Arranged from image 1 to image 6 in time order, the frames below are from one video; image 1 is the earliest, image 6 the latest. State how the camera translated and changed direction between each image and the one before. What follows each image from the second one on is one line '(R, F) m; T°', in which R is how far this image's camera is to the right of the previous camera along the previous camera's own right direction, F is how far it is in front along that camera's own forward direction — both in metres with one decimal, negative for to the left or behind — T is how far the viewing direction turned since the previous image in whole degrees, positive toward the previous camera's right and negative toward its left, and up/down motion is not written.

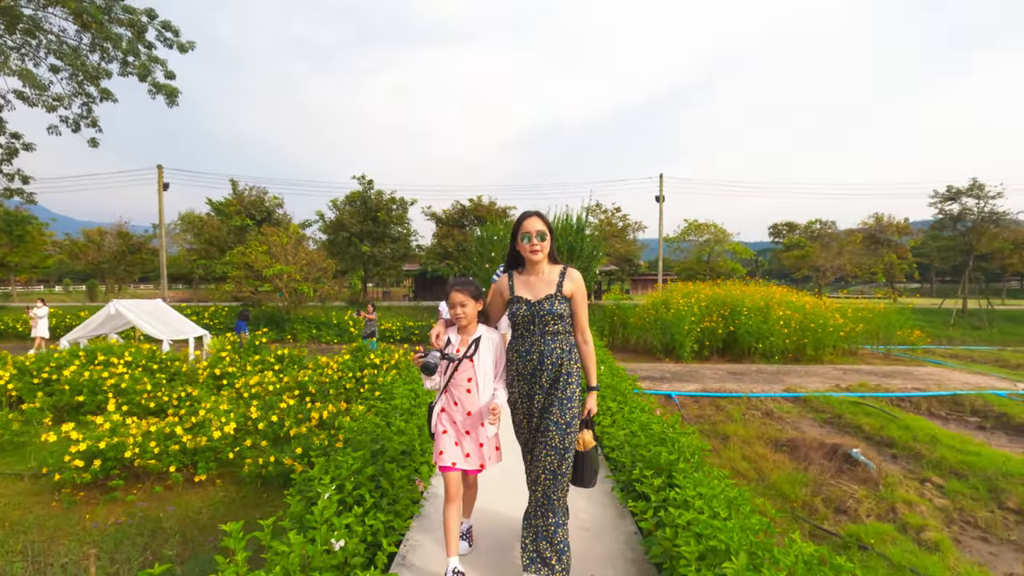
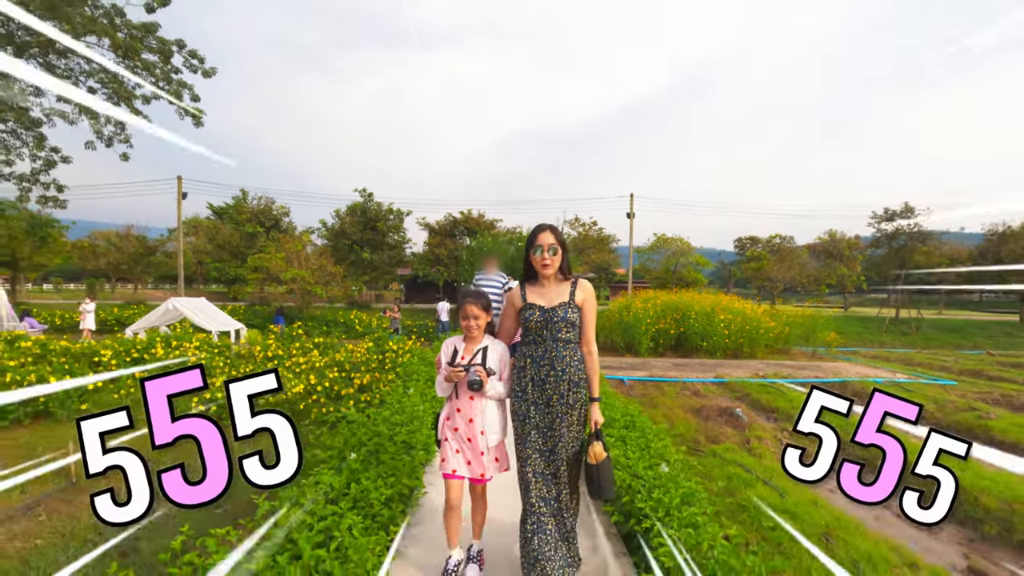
(0.0, -1.7) m; +2°
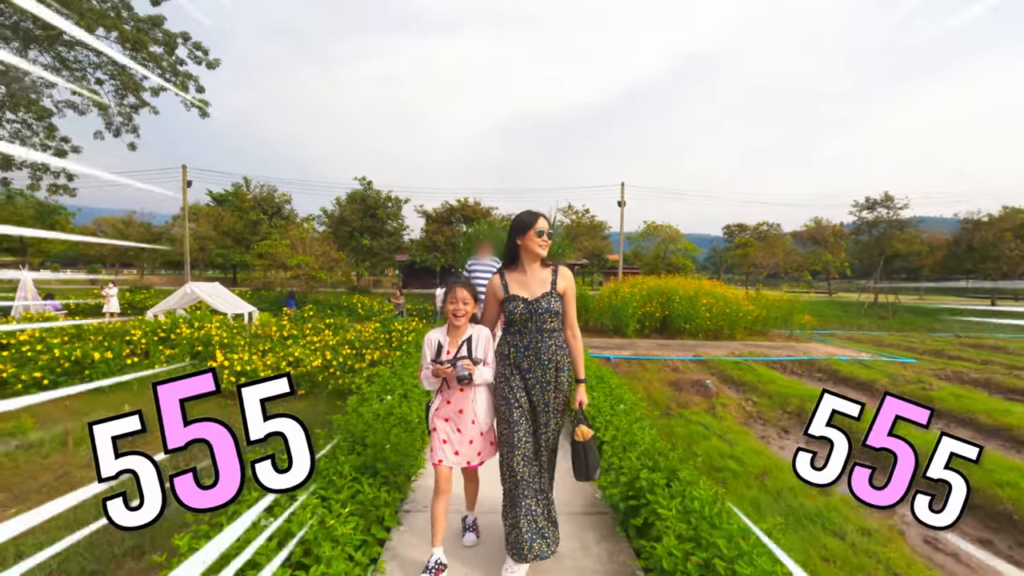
(0.0, -0.7) m; +1°
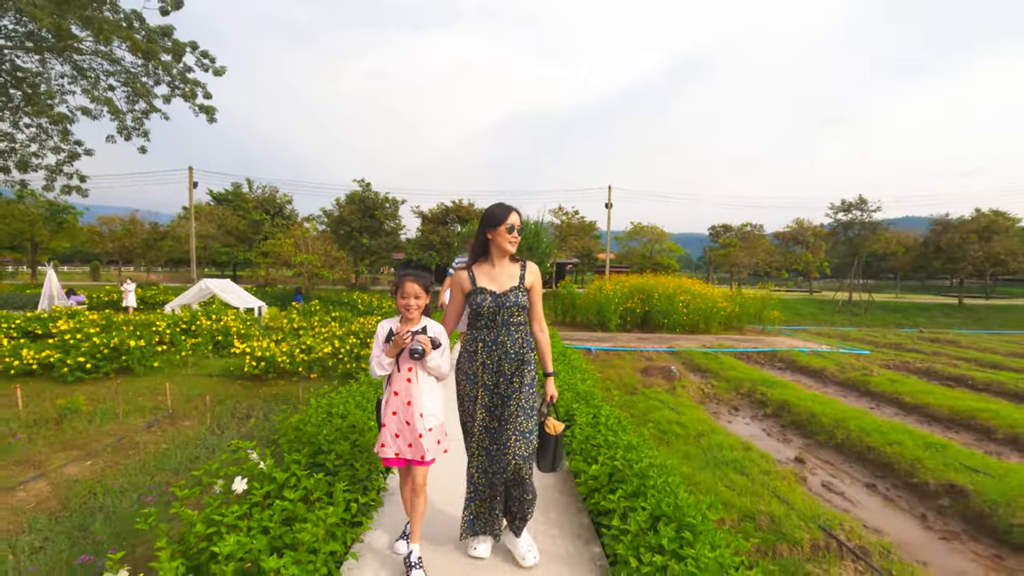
(+0.1, -0.8) m; +1°
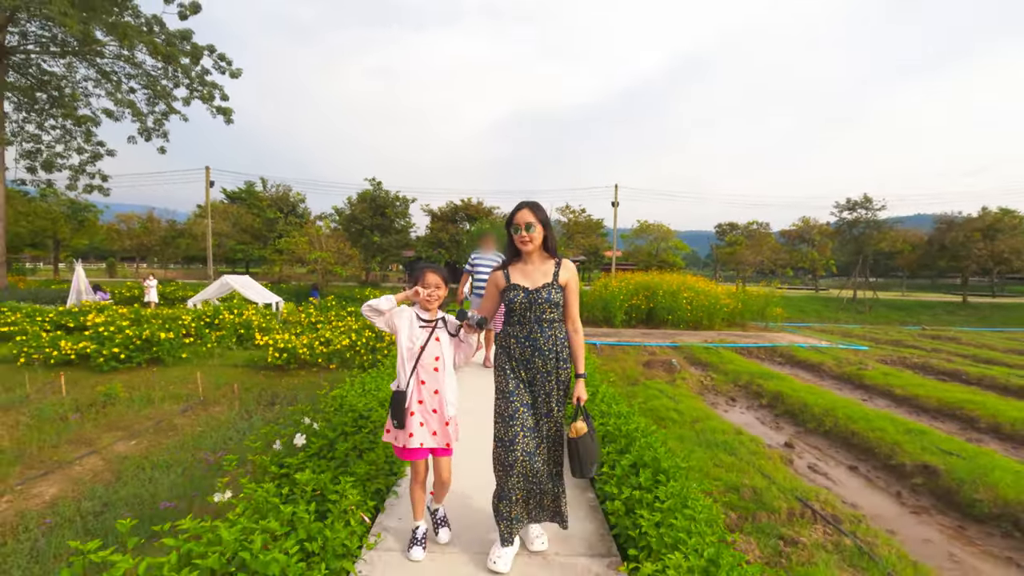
(0.0, -0.4) m; -1°
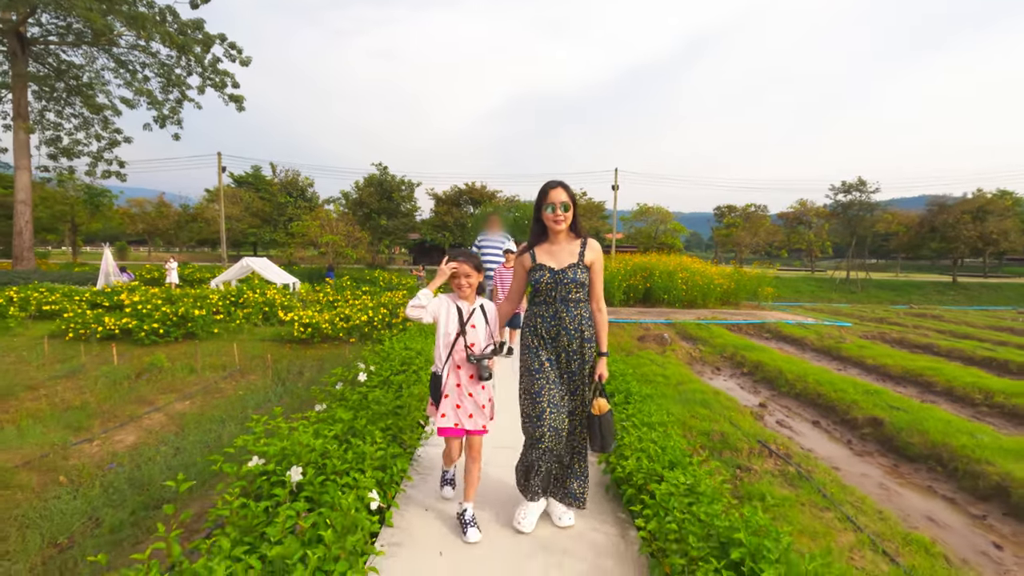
(0.0, -0.6) m; 0°
